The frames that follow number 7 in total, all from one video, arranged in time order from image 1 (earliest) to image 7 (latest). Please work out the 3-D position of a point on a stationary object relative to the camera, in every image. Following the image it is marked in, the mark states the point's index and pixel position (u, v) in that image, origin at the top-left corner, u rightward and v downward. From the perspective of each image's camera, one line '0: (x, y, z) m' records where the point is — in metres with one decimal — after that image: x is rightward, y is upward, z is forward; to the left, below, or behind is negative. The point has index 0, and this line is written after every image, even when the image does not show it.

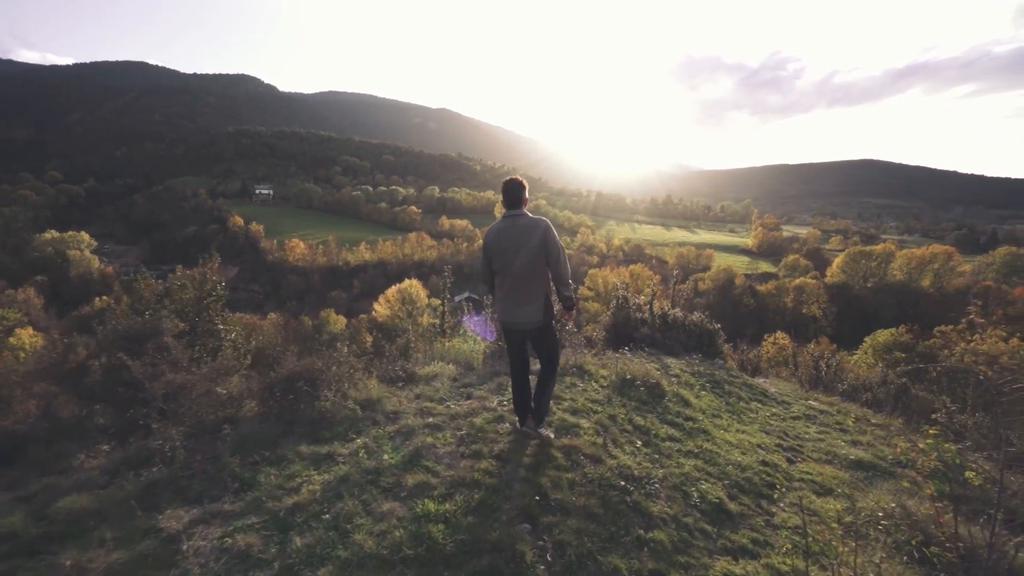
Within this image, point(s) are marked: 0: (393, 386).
0: (-1.1, -0.9, +5.1) m
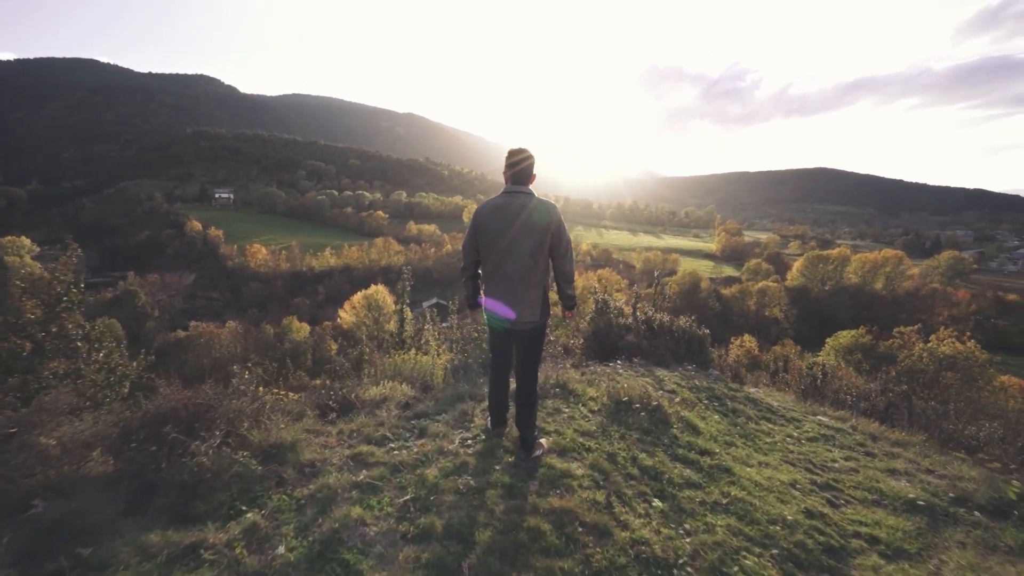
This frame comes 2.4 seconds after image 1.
0: (-1.4, -1.0, +3.9) m
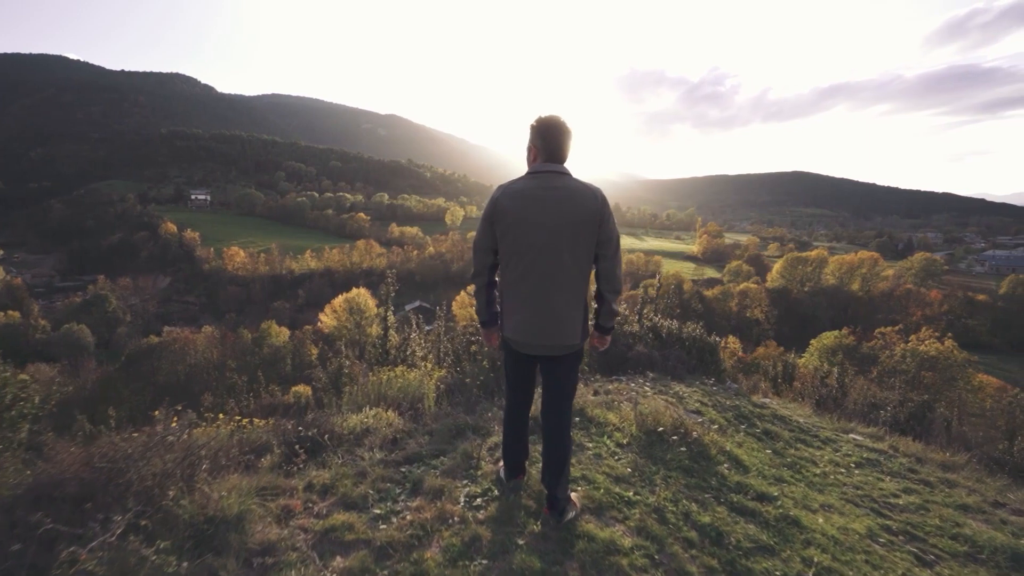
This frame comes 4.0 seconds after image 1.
0: (-1.3, -1.0, +3.1) m
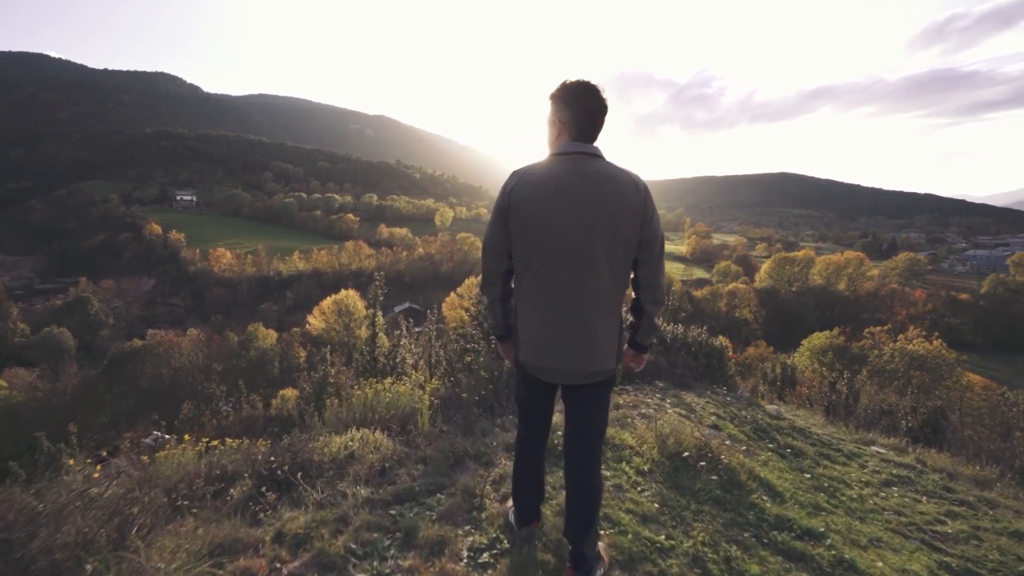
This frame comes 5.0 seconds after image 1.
0: (-1.2, -1.0, +2.7) m
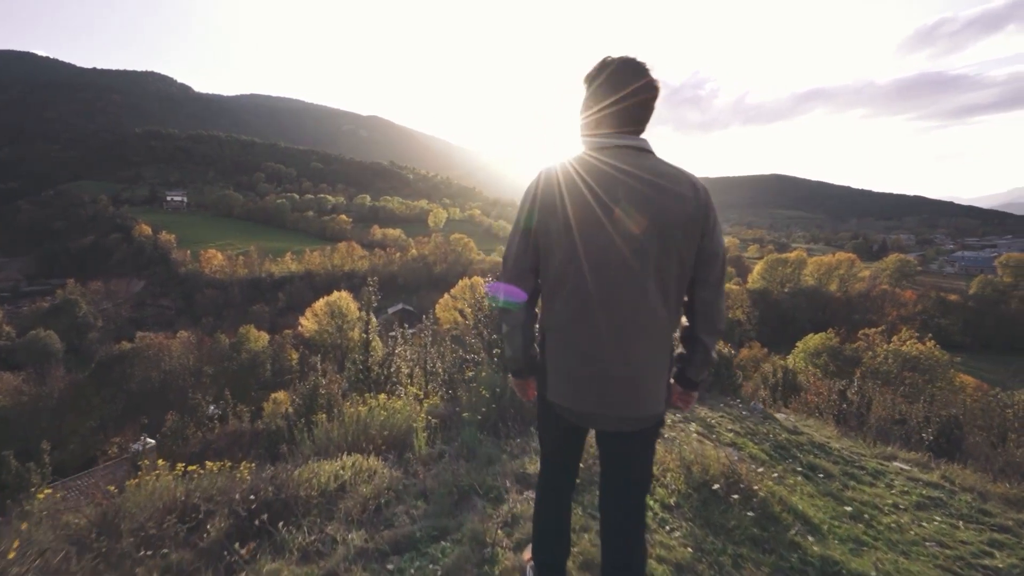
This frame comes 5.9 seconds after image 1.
0: (-1.2, -1.1, +2.3) m
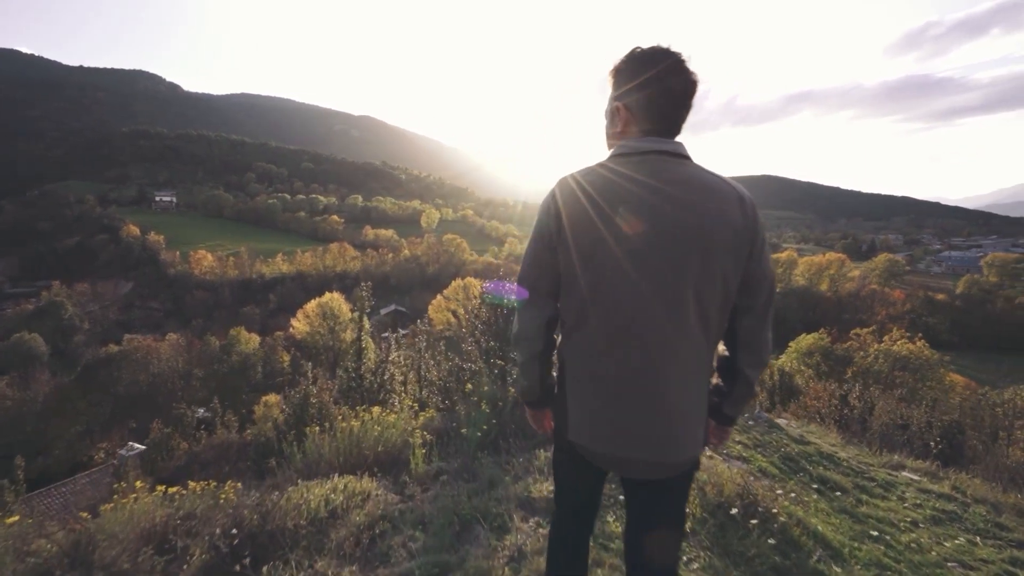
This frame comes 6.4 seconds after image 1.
0: (-1.1, -1.2, +2.1) m
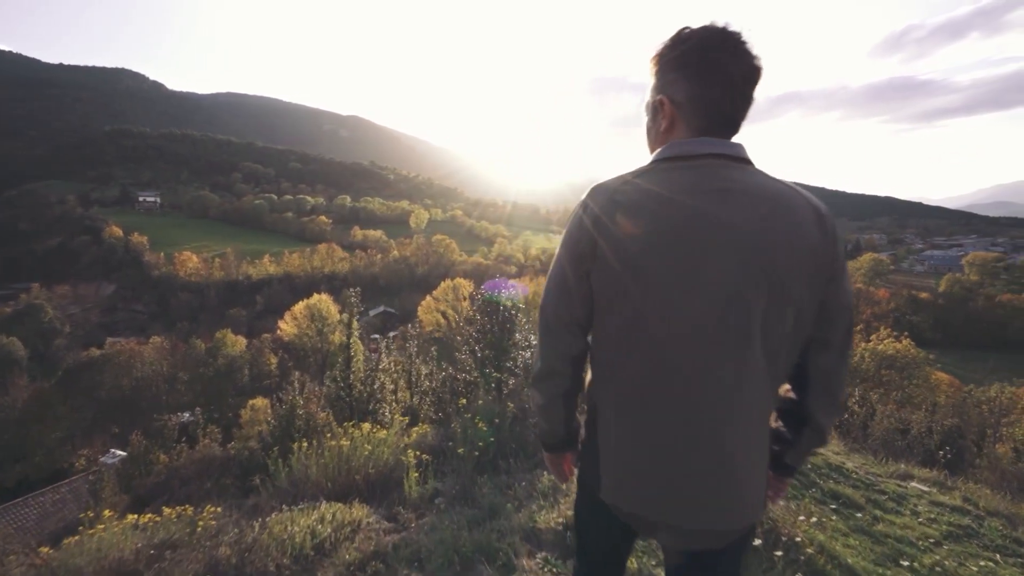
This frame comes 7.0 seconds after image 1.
0: (-1.1, -1.2, +1.9) m
